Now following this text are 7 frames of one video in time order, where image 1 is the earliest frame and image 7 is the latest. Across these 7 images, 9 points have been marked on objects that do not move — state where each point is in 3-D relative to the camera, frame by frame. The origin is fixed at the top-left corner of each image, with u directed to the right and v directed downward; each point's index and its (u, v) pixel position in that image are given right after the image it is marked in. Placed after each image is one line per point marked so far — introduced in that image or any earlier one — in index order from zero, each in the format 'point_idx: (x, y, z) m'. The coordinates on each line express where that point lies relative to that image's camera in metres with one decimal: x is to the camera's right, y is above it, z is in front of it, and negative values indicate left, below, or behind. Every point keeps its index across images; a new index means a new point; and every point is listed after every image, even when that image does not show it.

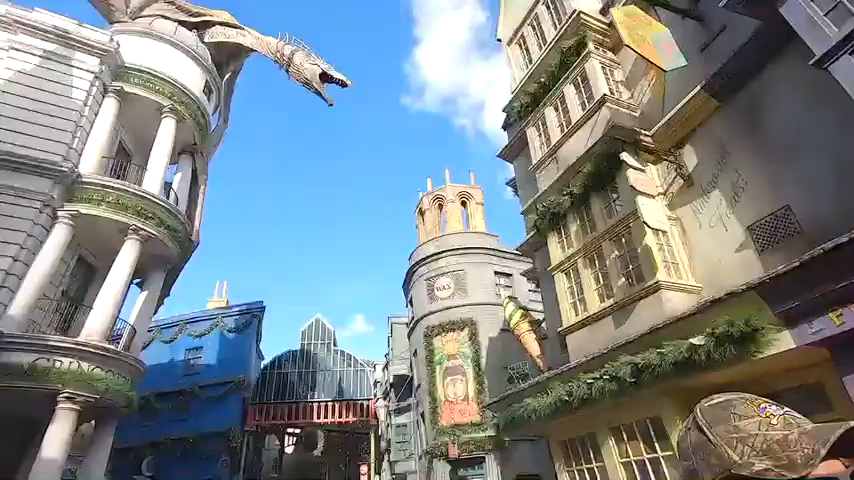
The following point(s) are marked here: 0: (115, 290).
0: (-8.9, -1.4, +12.9) m
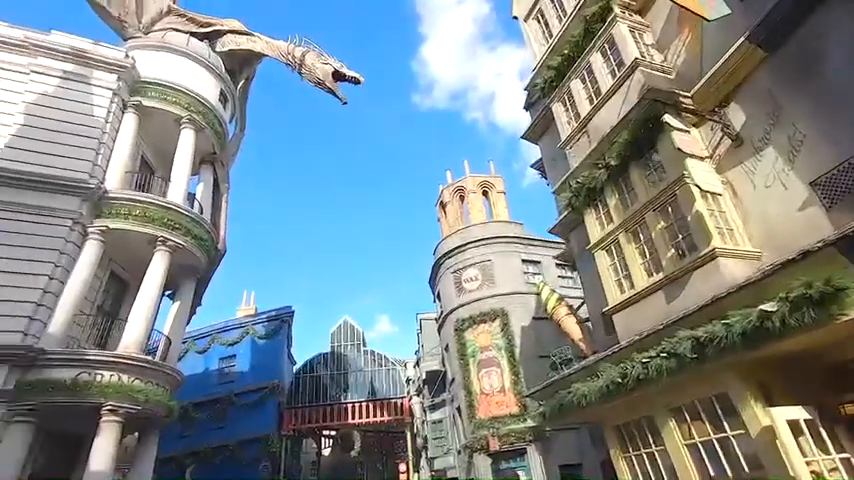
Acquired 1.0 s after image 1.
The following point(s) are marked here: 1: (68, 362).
0: (-8.0, -1.8, +13.0) m
1: (-9.0, -3.1, +11.3) m
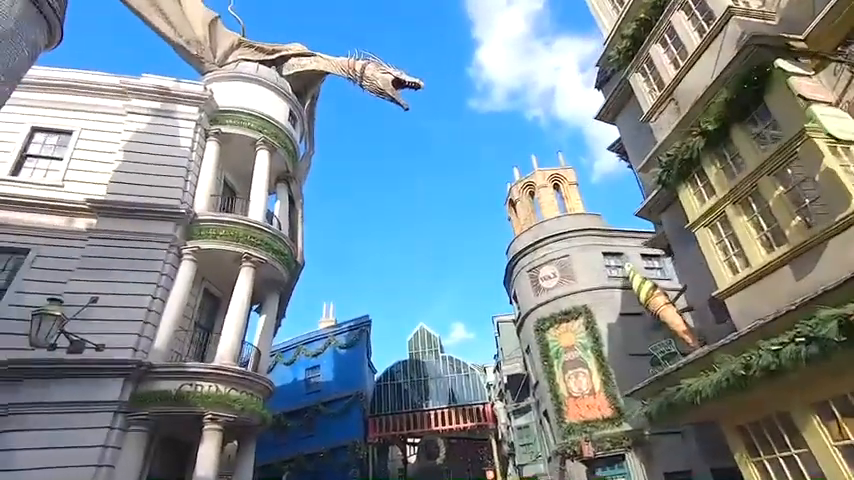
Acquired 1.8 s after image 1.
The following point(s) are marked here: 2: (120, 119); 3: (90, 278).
0: (-5.8, -2.3, +13.7) m
1: (-6.8, -3.6, +12.2) m
2: (-11.0, +4.3, +16.2) m
3: (-9.8, -1.1, +13.0) m
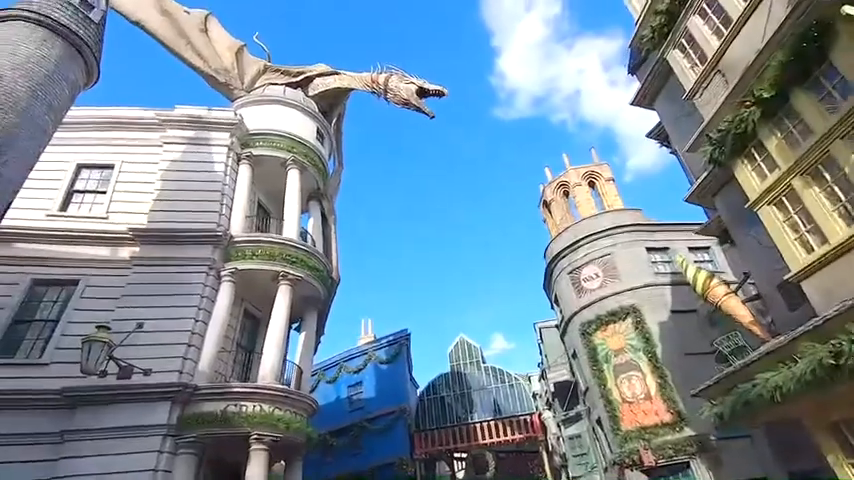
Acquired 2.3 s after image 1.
0: (-4.5, -2.8, +13.7) m
1: (-5.7, -4.2, +12.2) m
2: (-10.0, +3.3, +16.7) m
3: (-8.7, -1.9, +13.4) m
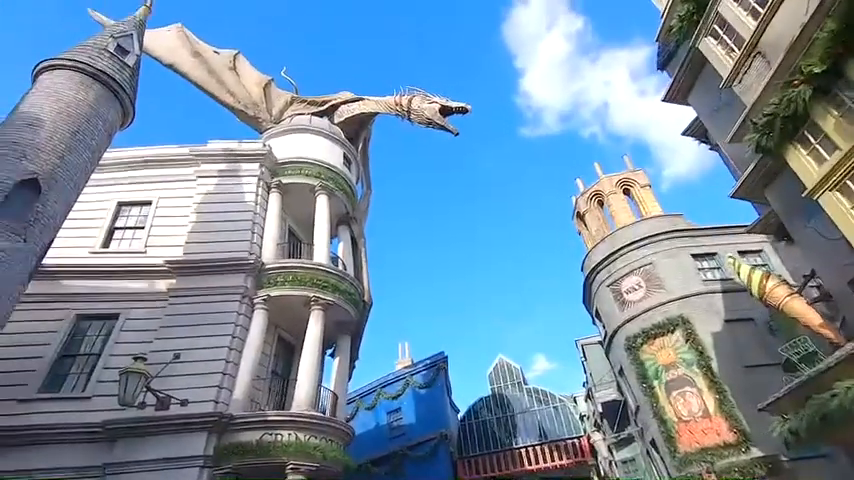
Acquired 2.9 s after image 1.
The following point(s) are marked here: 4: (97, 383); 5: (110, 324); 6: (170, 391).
0: (-3.5, -3.6, +13.5) m
1: (-4.6, -4.9, +12.0) m
2: (-9.0, +2.2, +17.3) m
3: (-7.7, -2.9, +13.5) m
4: (-9.2, -4.0, +12.6) m
5: (-9.9, -2.6, +14.1) m
6: (-7.1, -4.2, +12.5) m
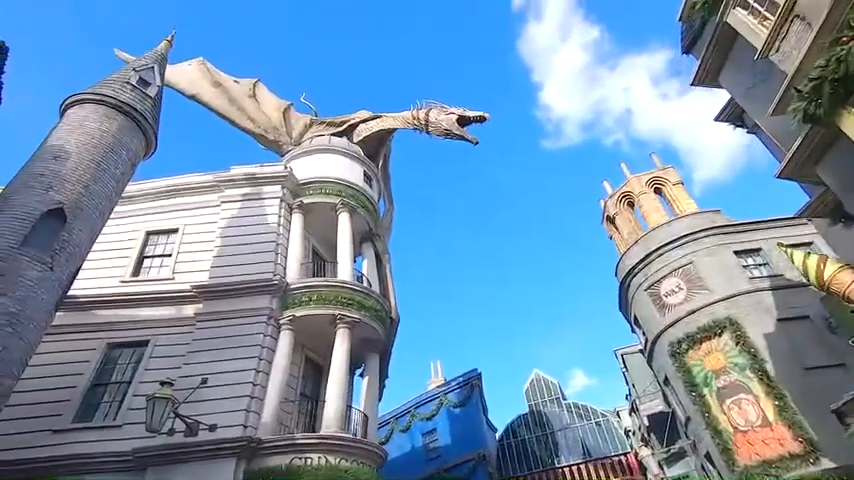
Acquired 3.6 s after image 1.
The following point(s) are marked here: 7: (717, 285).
0: (-2.6, -4.0, +13.2) m
1: (-3.8, -5.4, +11.7) m
2: (-8.2, +1.2, +17.5) m
3: (-6.8, -3.6, +13.4) m
4: (-8.3, -4.8, +12.6) m
5: (-9.0, -3.5, +14.1) m
6: (-6.2, -4.8, +12.3) m
7: (+12.4, -2.0, +19.4) m
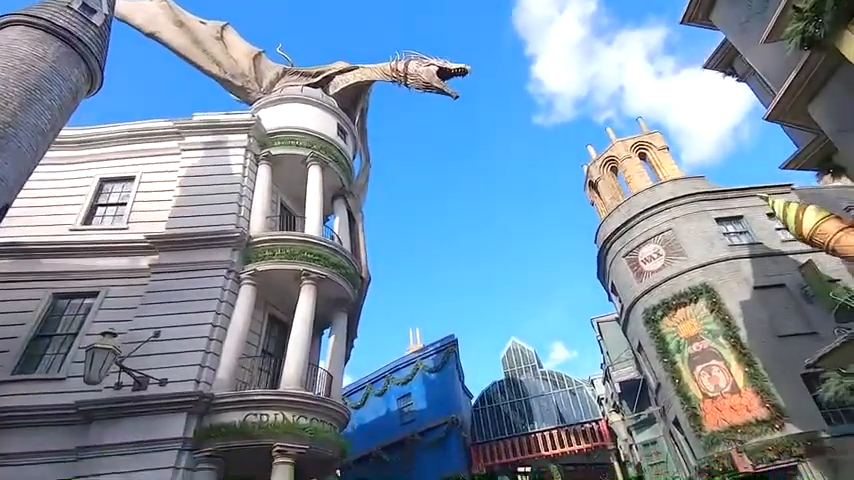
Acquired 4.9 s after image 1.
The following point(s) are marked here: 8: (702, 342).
0: (-3.6, -2.6, +12.6) m
1: (-4.7, -4.1, +11.1) m
2: (-9.1, +3.0, +16.4) m
3: (-7.7, -2.1, +12.7) m
4: (-9.3, -3.3, +11.9) m
5: (-9.9, -1.8, +13.3) m
6: (-7.1, -3.4, +11.7) m
7: (+11.3, -0.6, +19.1) m
8: (+10.8, -4.1, +17.8) m
